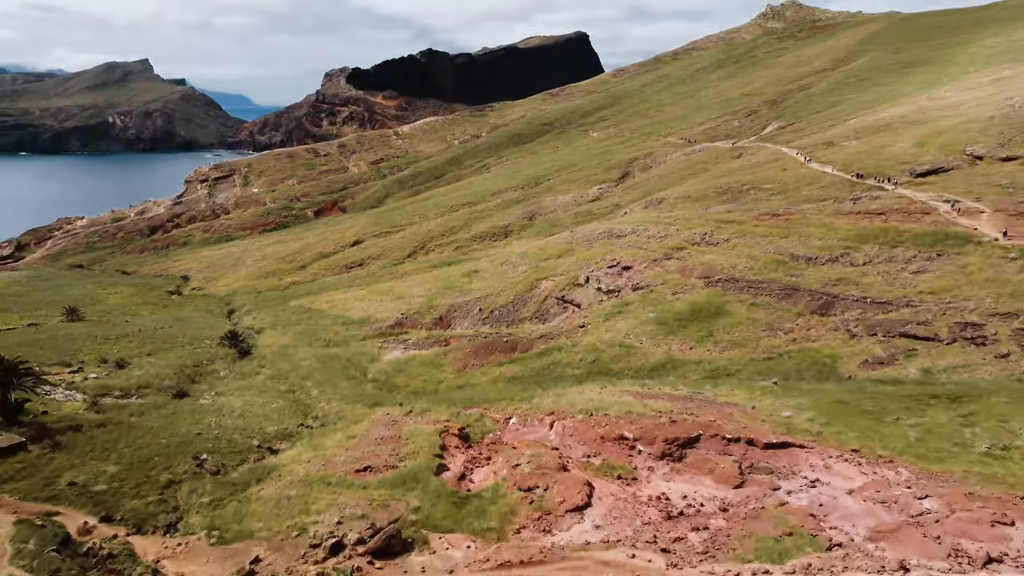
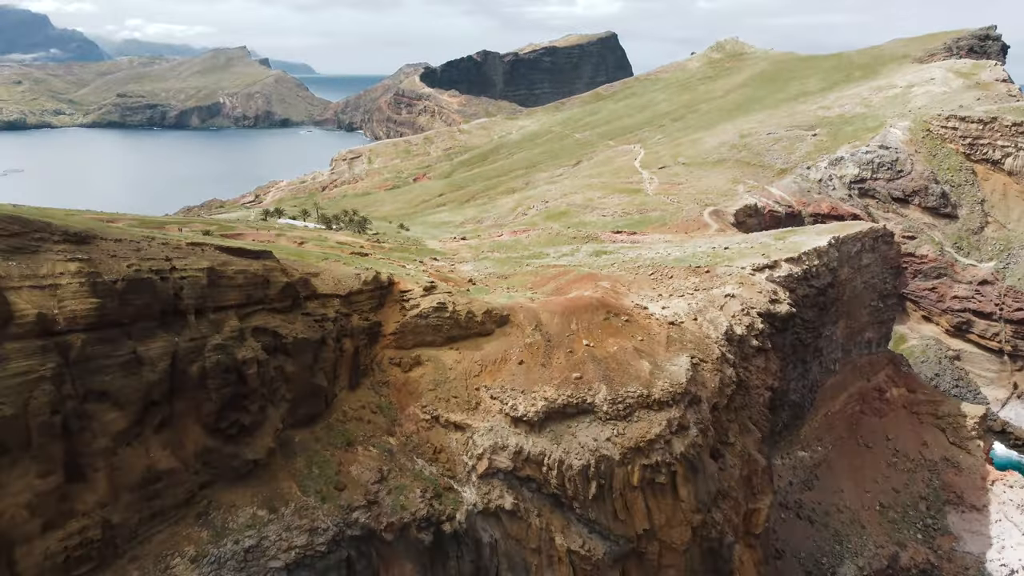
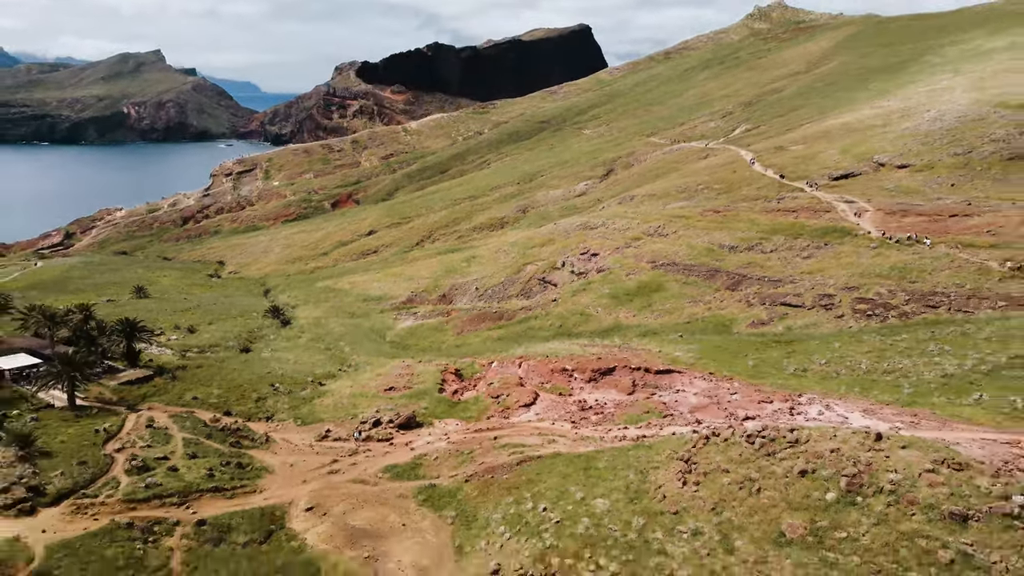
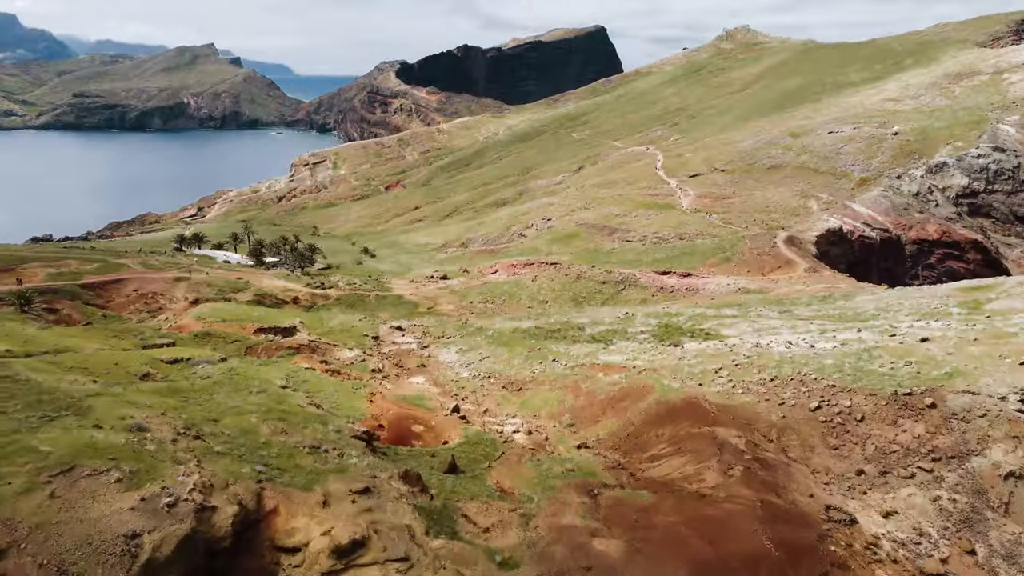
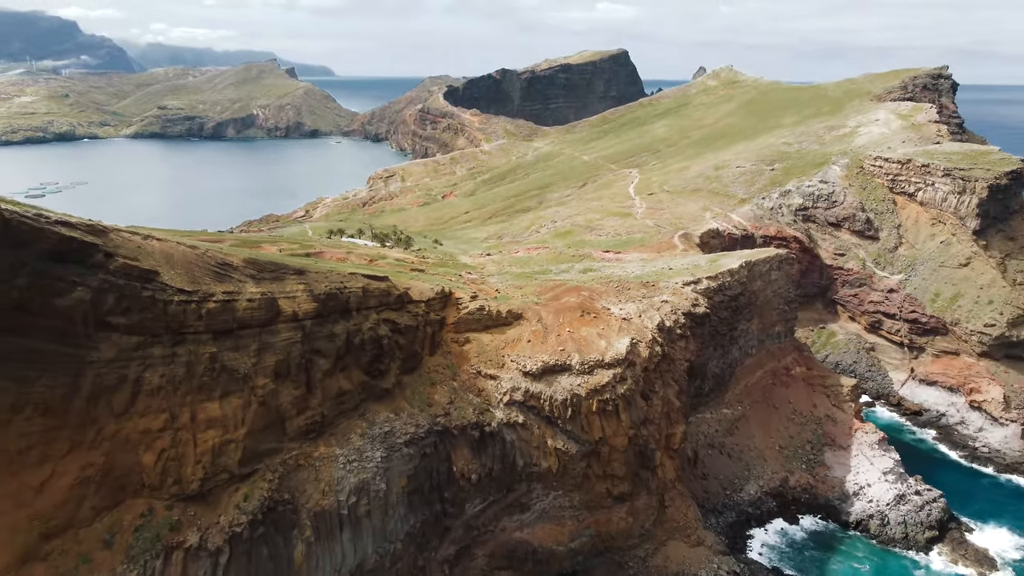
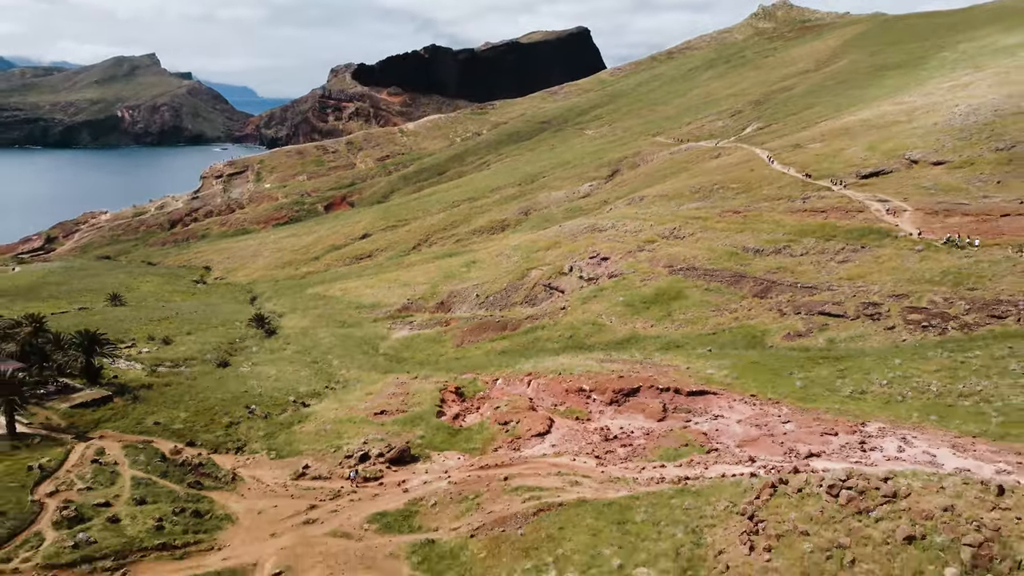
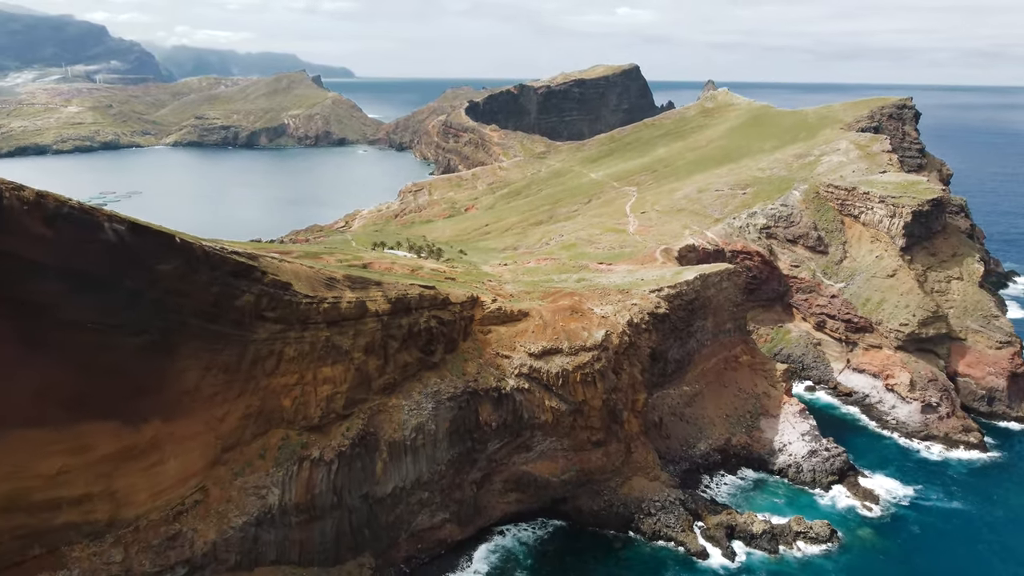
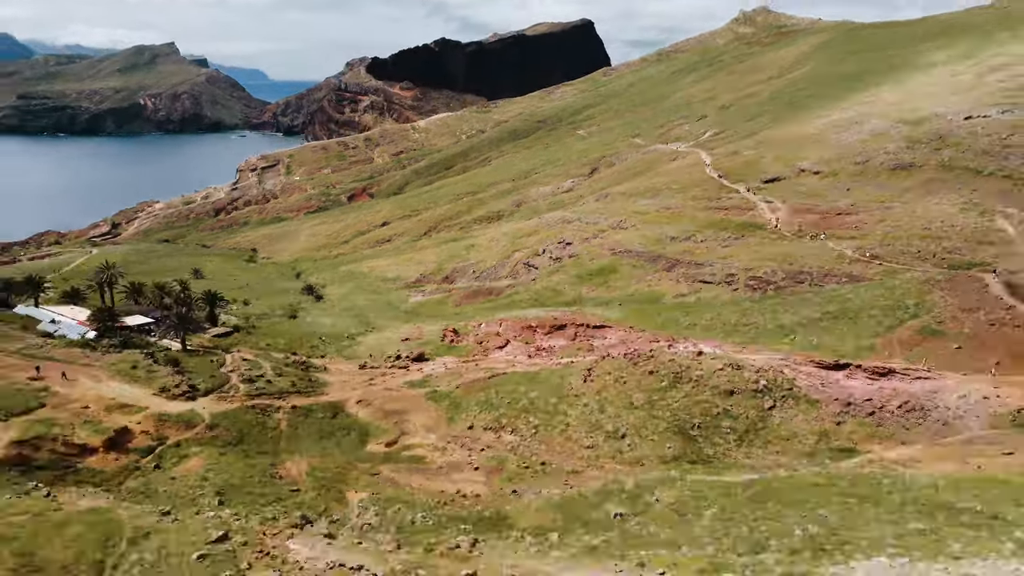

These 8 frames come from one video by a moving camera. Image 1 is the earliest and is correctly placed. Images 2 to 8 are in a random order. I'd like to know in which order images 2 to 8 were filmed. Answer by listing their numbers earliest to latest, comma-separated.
6, 3, 8, 4, 2, 5, 7
